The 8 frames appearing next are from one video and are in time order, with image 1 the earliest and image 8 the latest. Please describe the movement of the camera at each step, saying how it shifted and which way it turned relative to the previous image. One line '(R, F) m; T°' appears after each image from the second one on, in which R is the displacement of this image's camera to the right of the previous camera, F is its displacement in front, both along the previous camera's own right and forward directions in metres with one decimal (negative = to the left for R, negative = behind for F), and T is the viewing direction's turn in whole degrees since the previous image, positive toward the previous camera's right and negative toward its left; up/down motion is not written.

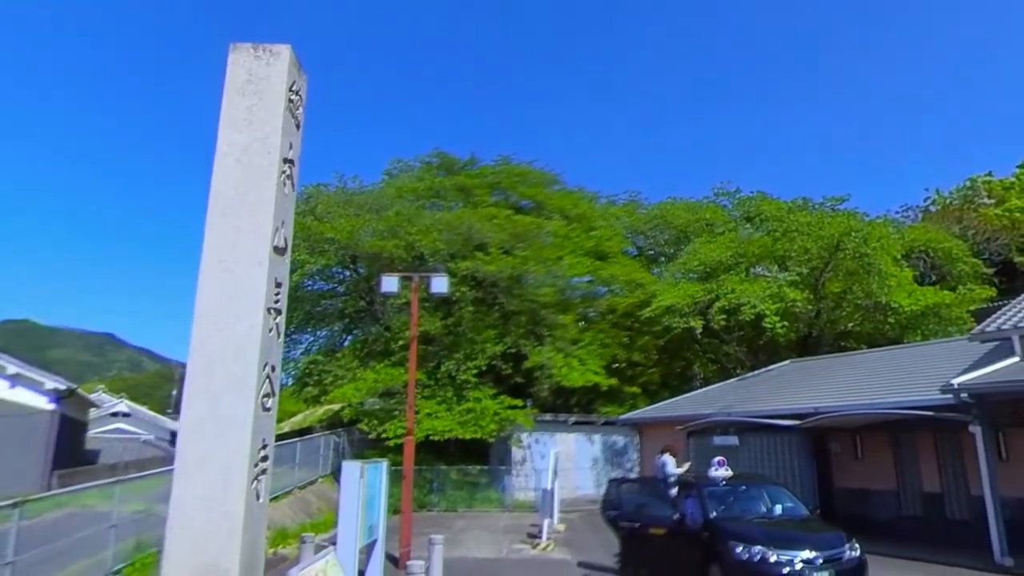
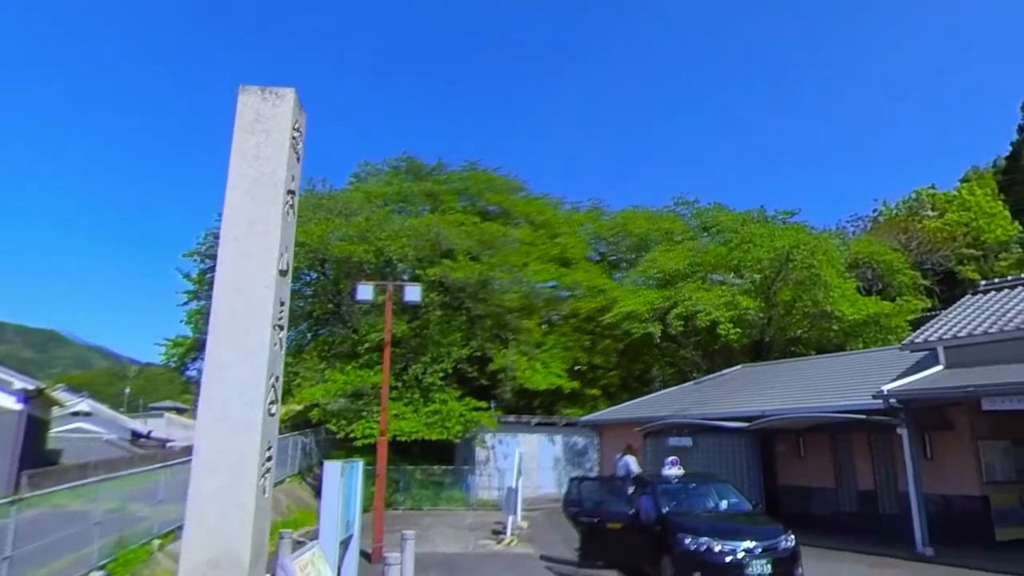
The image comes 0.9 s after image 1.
(-0.1, -0.6) m; +3°
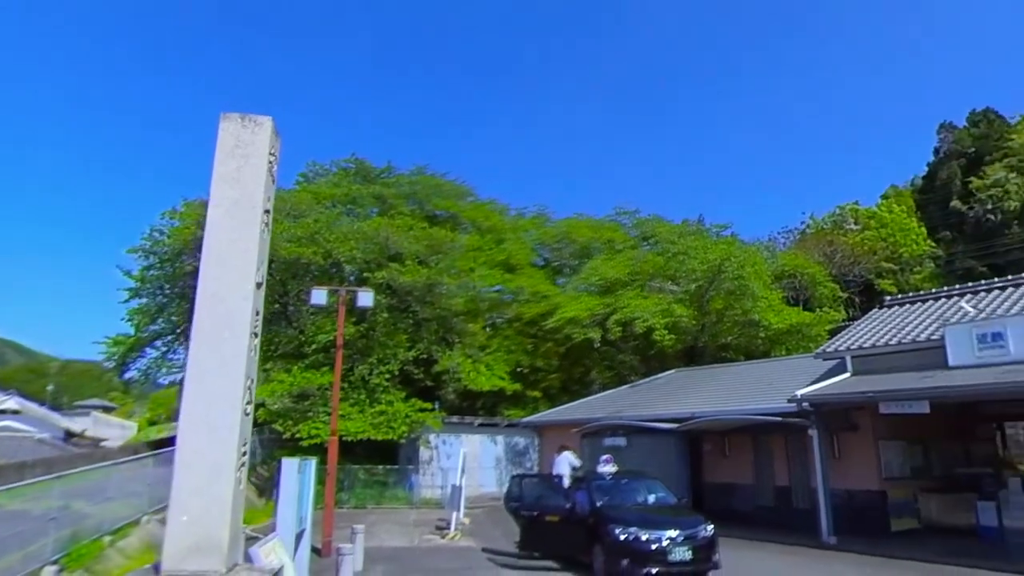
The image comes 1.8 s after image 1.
(-0.1, -0.7) m; +5°
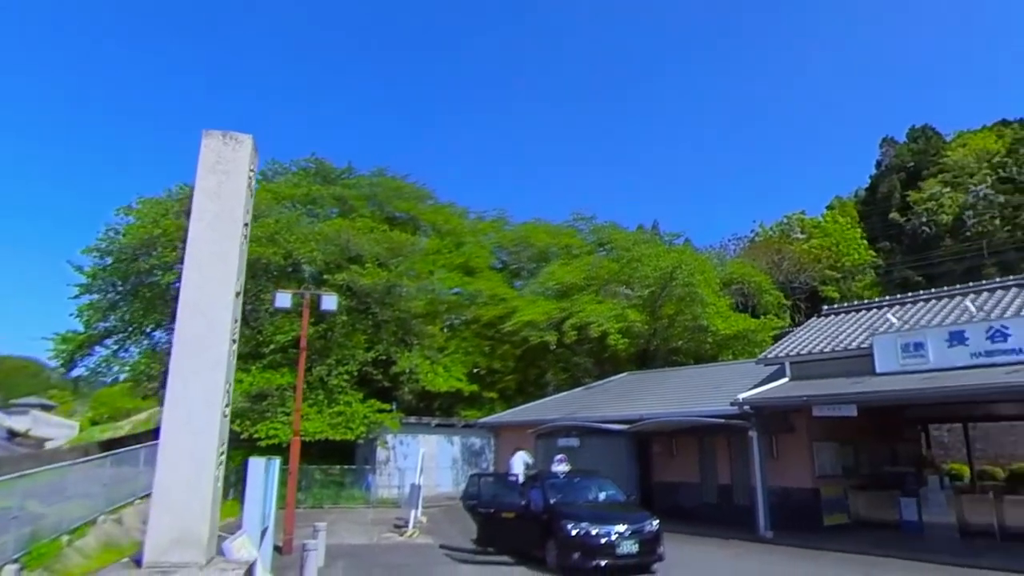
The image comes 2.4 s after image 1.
(-0.1, -0.5) m; +4°
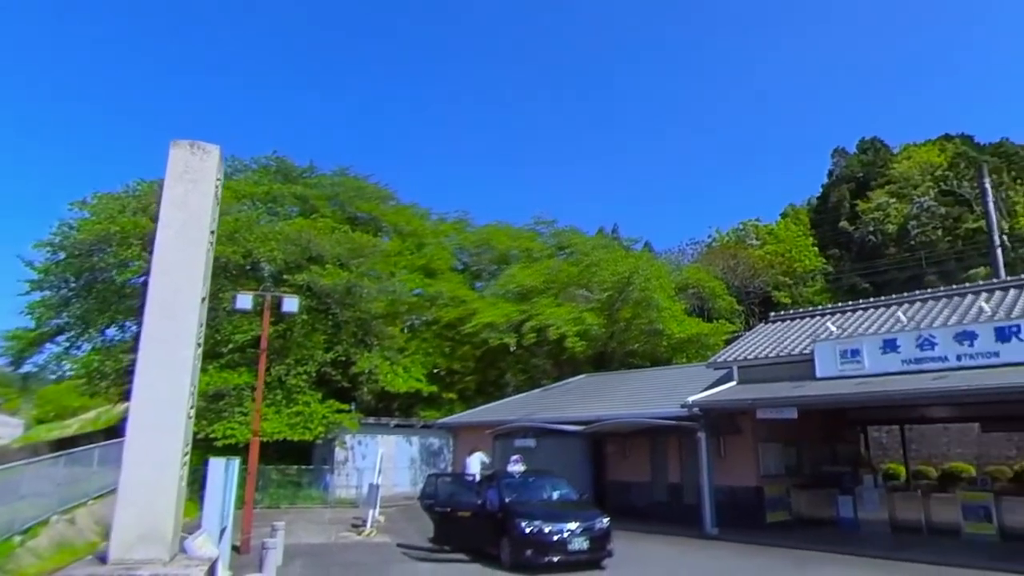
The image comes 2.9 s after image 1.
(0.0, -0.3) m; +3°
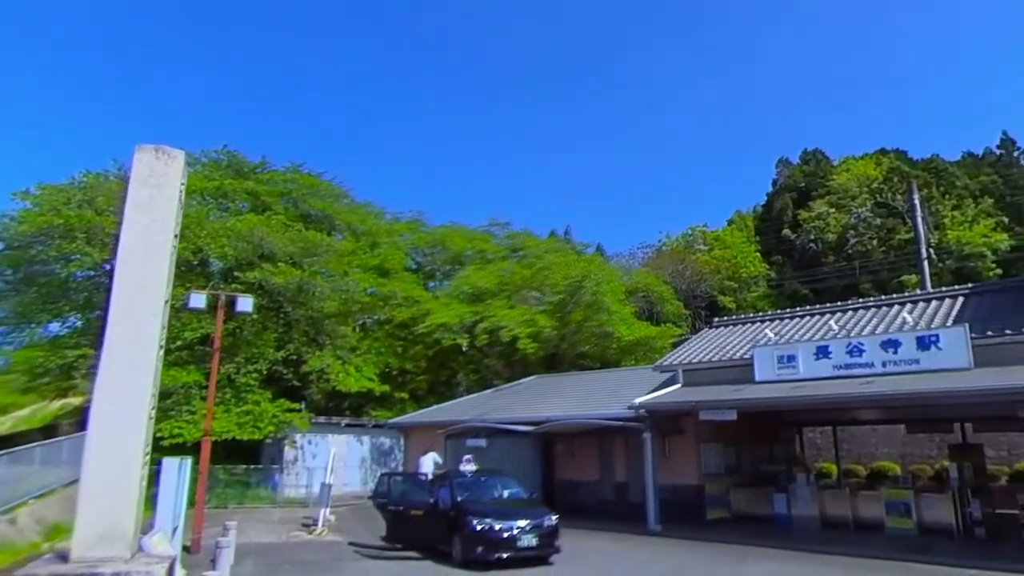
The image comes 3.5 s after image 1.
(-0.1, -0.3) m; +4°
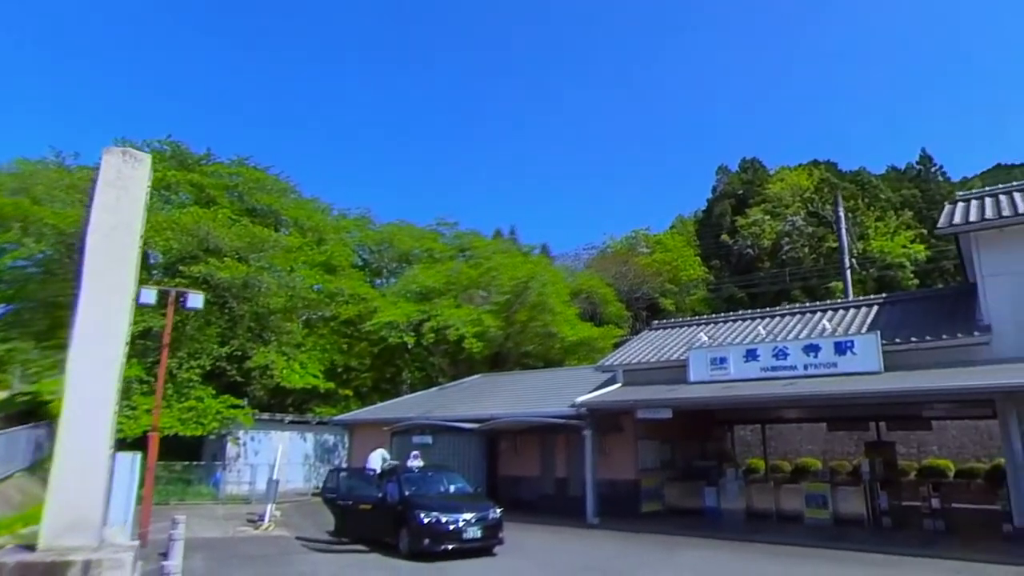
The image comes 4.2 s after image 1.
(-0.1, -0.5) m; +5°
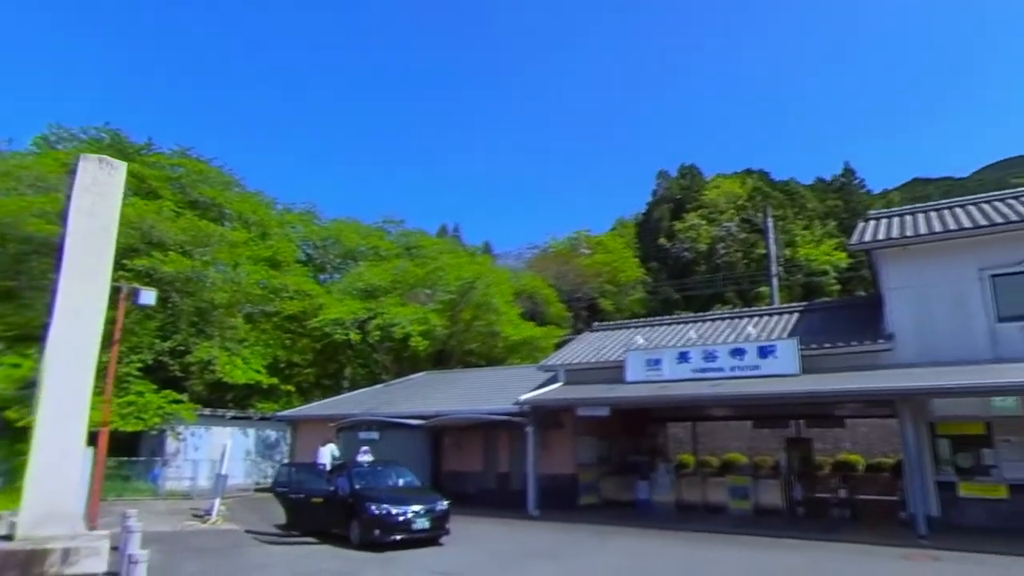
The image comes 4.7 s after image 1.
(-0.2, -0.6) m; +5°
